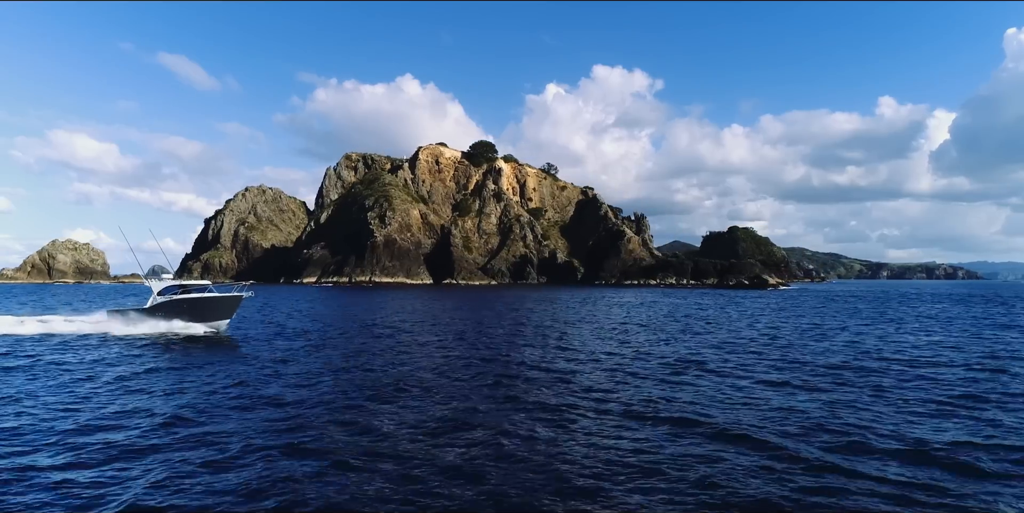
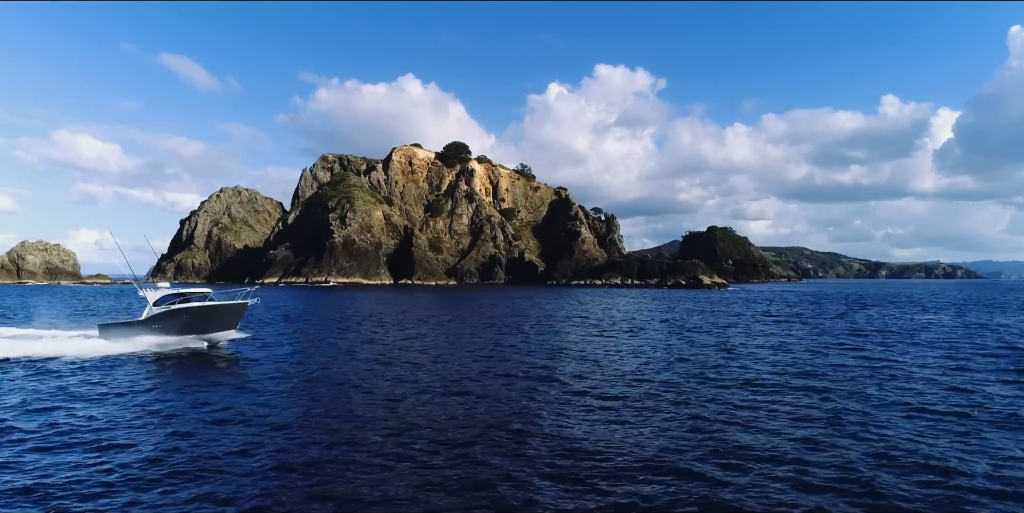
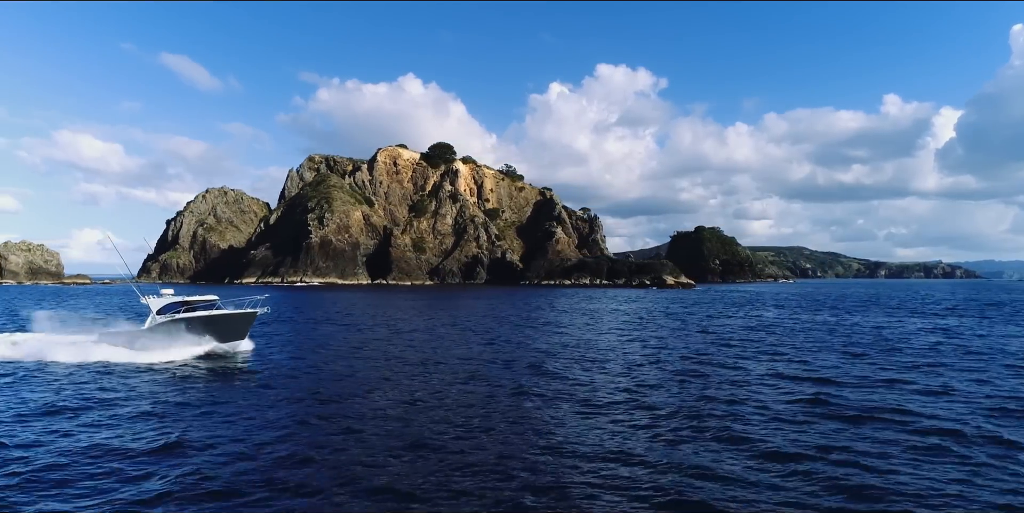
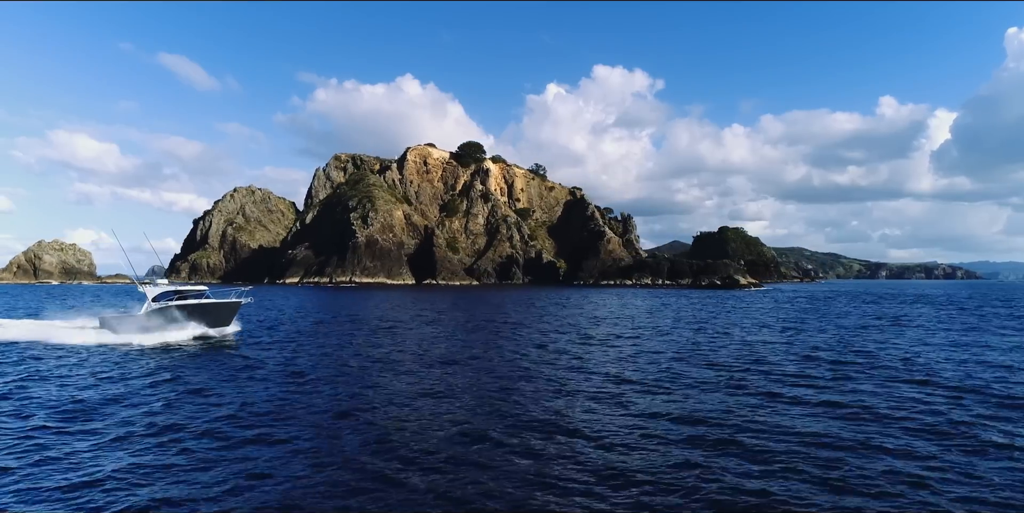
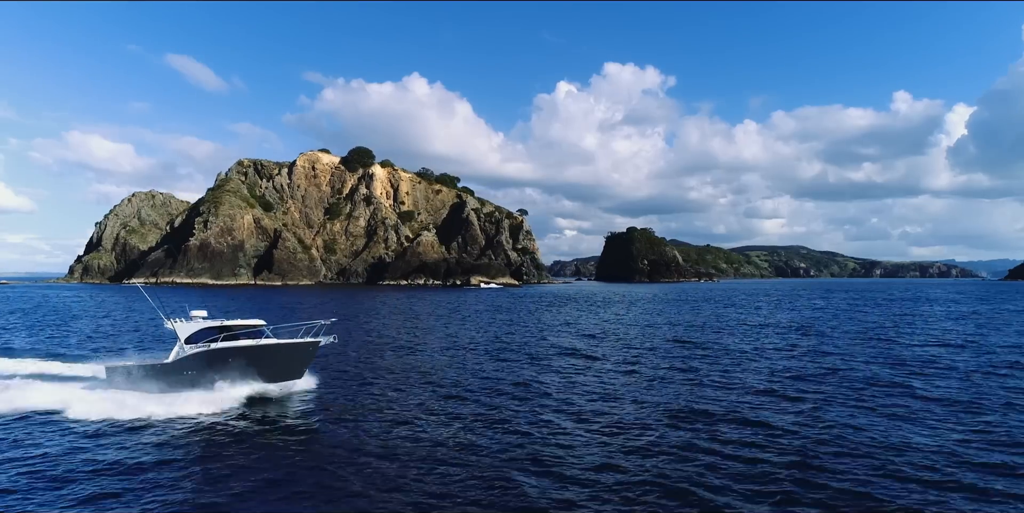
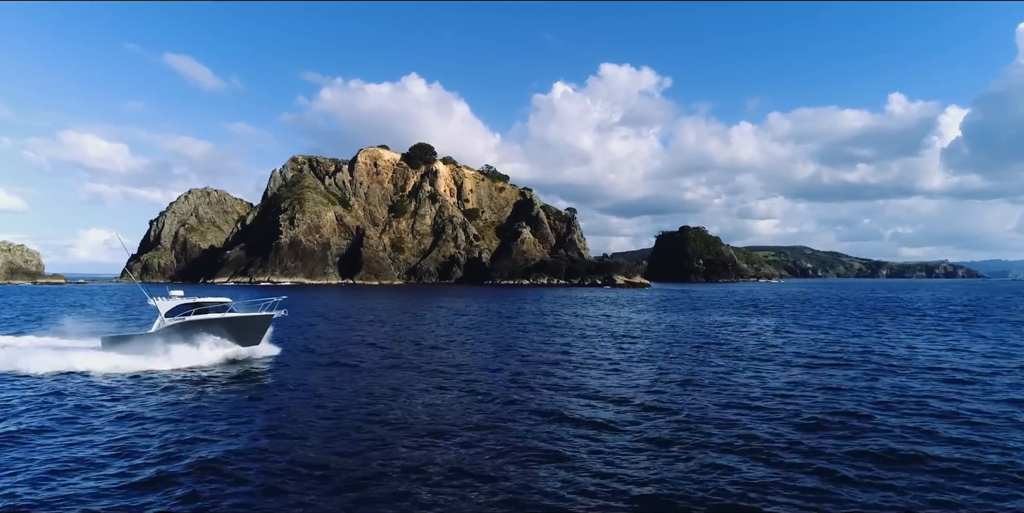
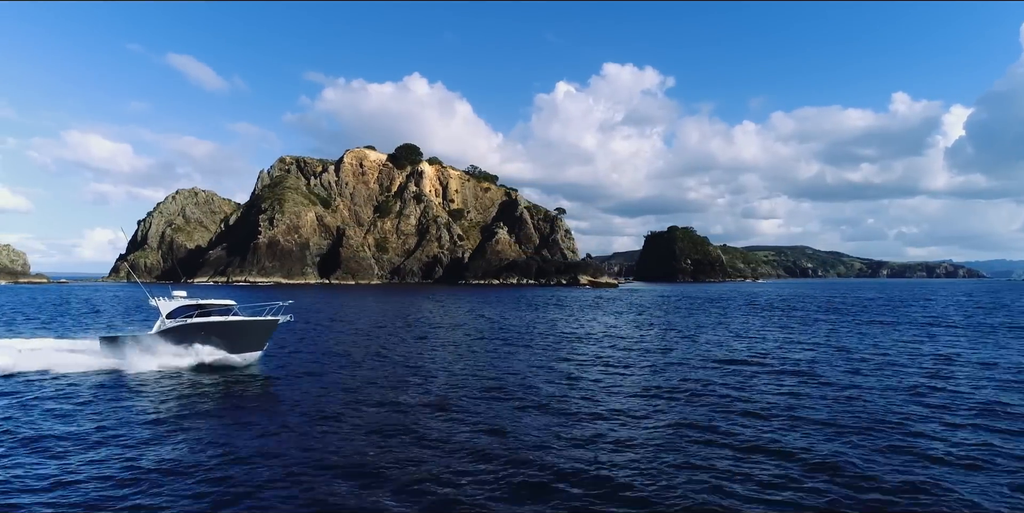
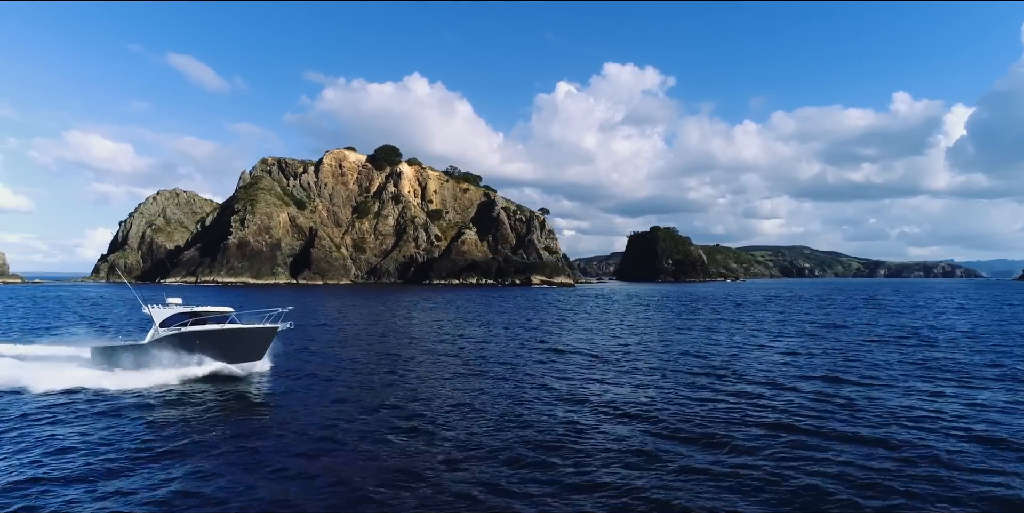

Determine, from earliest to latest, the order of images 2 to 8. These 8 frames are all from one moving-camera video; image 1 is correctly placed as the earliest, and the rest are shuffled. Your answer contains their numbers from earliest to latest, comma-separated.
4, 2, 3, 6, 7, 8, 5
